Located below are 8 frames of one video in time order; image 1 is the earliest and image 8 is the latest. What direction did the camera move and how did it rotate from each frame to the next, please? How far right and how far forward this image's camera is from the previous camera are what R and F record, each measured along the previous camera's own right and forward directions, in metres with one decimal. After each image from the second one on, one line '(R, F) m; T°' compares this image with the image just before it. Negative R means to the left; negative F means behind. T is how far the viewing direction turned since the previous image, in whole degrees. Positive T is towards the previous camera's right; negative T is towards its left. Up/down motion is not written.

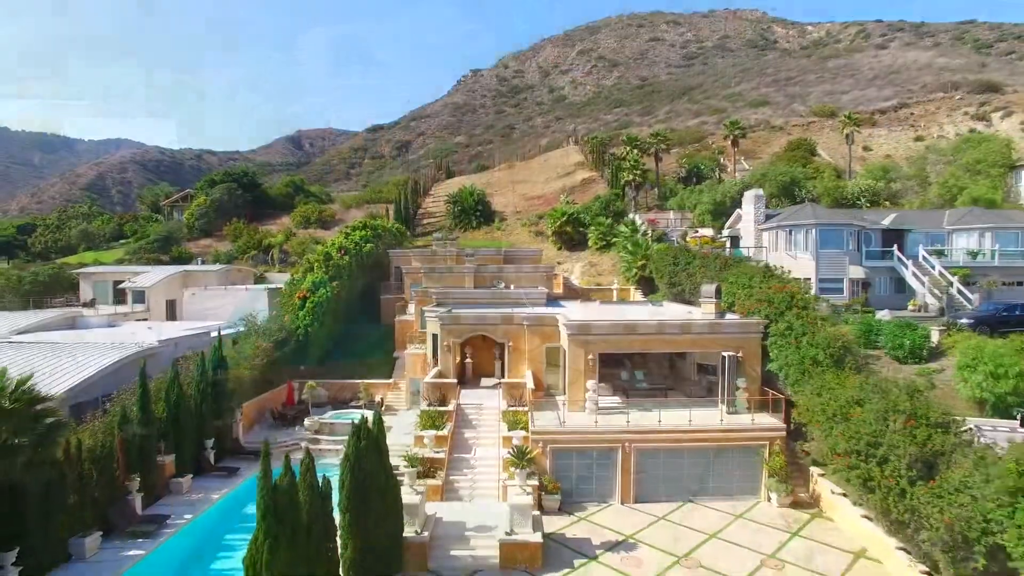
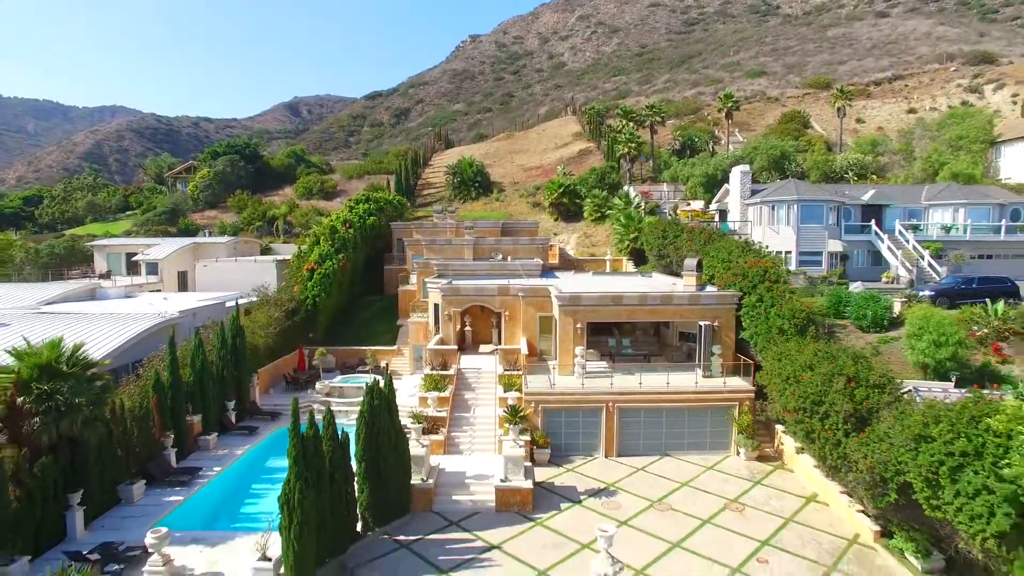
(+0.1, -1.5) m; 0°
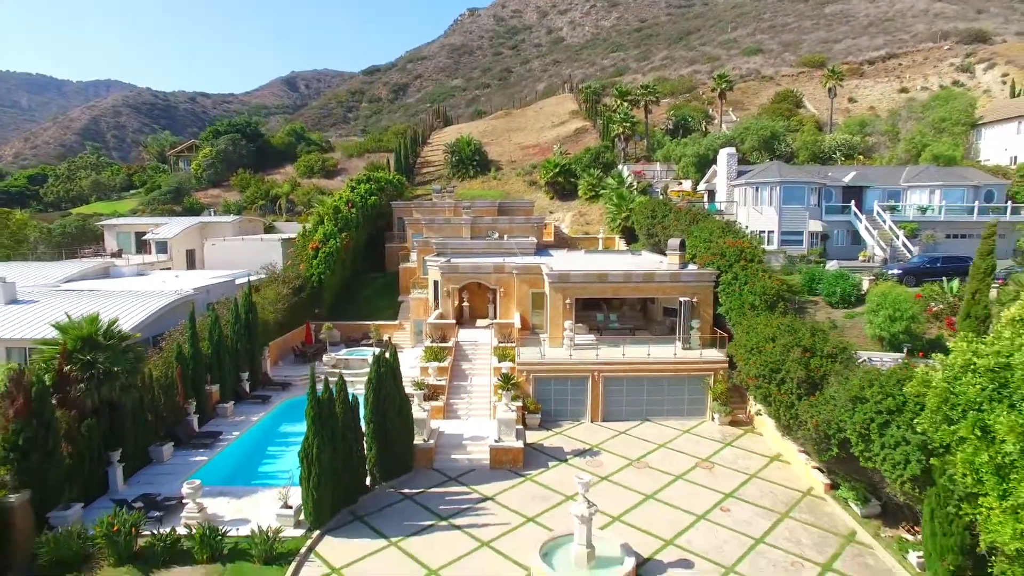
(+0.2, -1.4) m; 0°
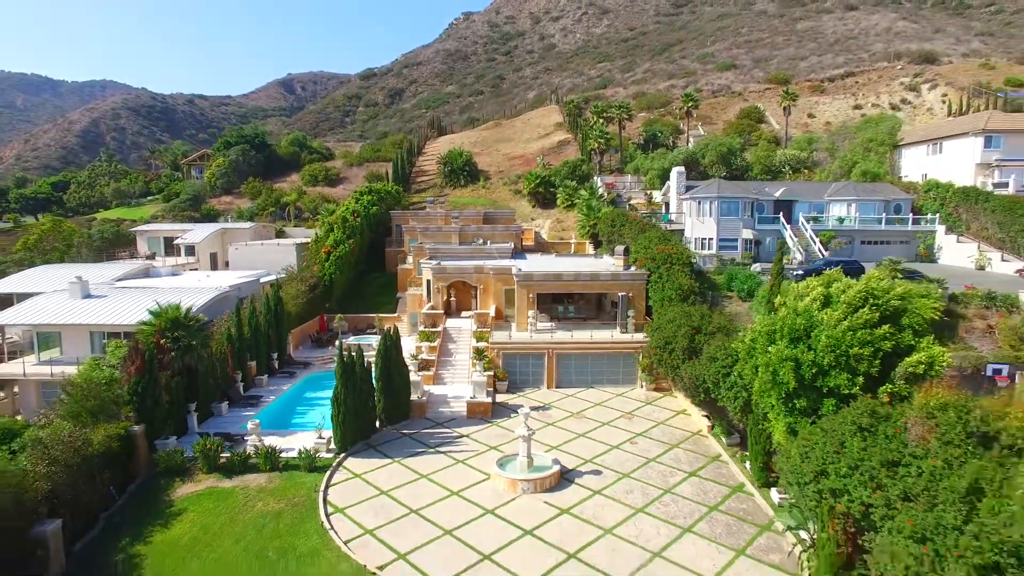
(+0.8, -5.5) m; 0°
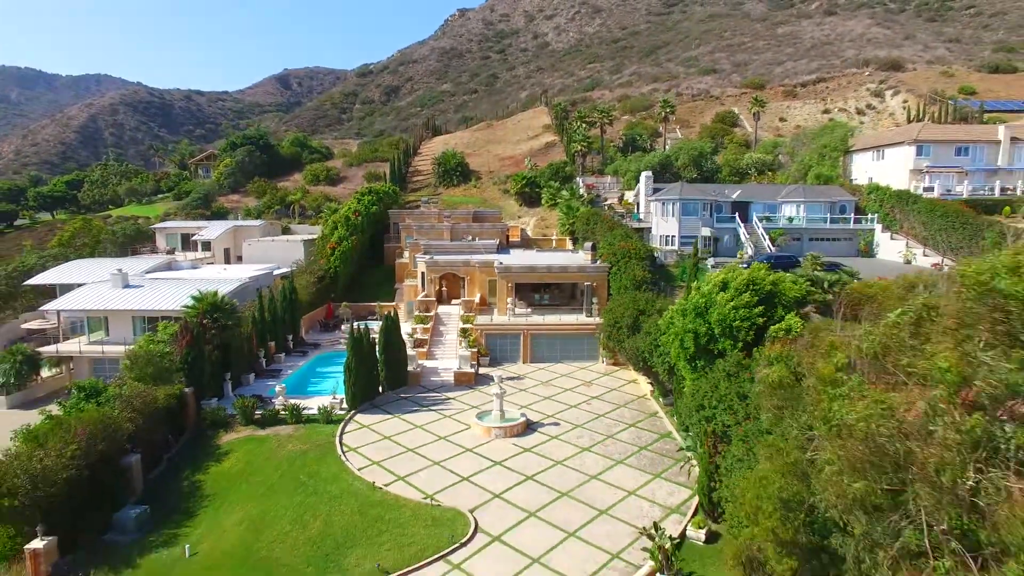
(+0.6, -4.4) m; 0°
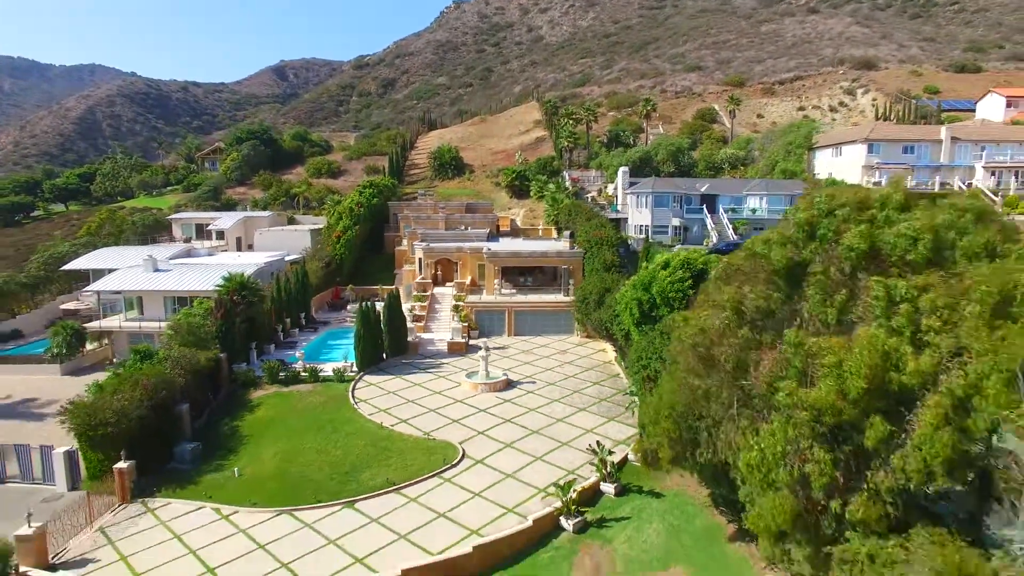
(+0.5, -4.1) m; 0°
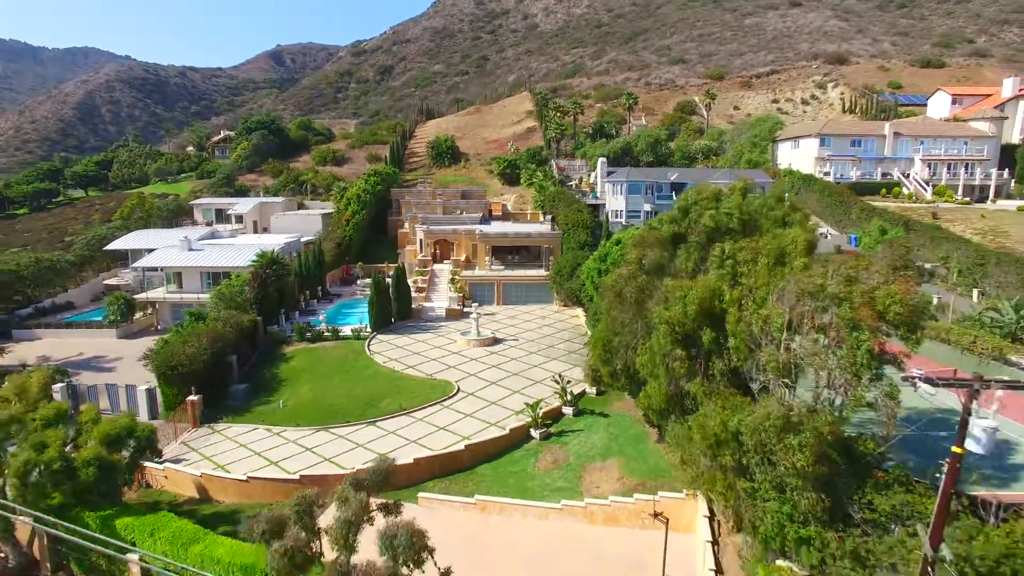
(+0.5, -5.5) m; 0°
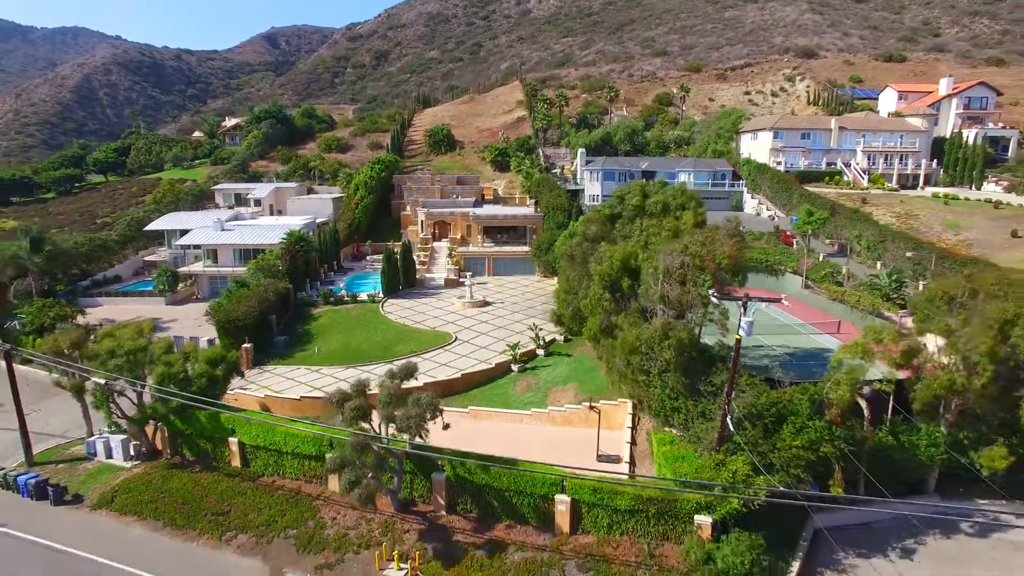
(+0.4, -6.6) m; 0°
